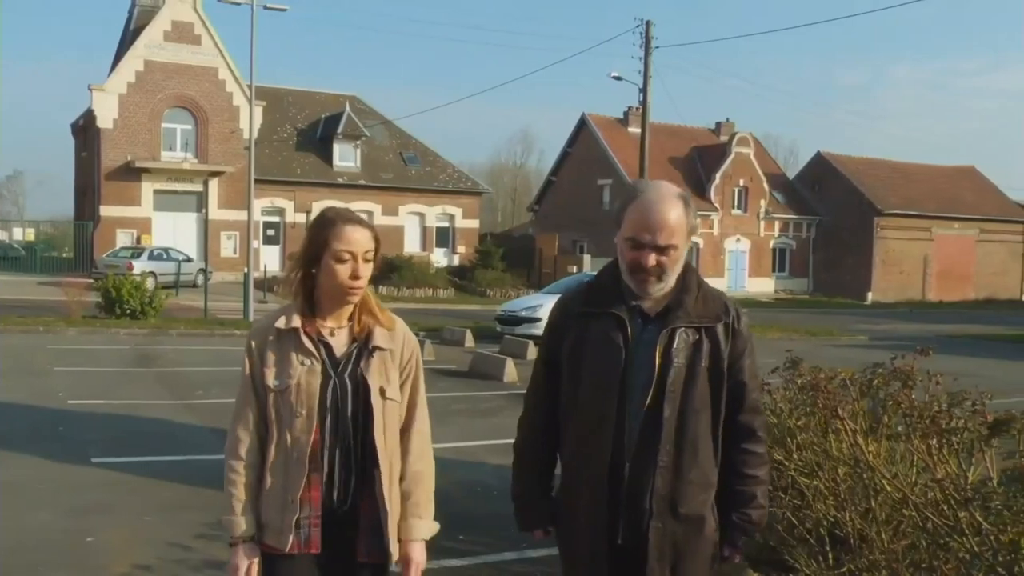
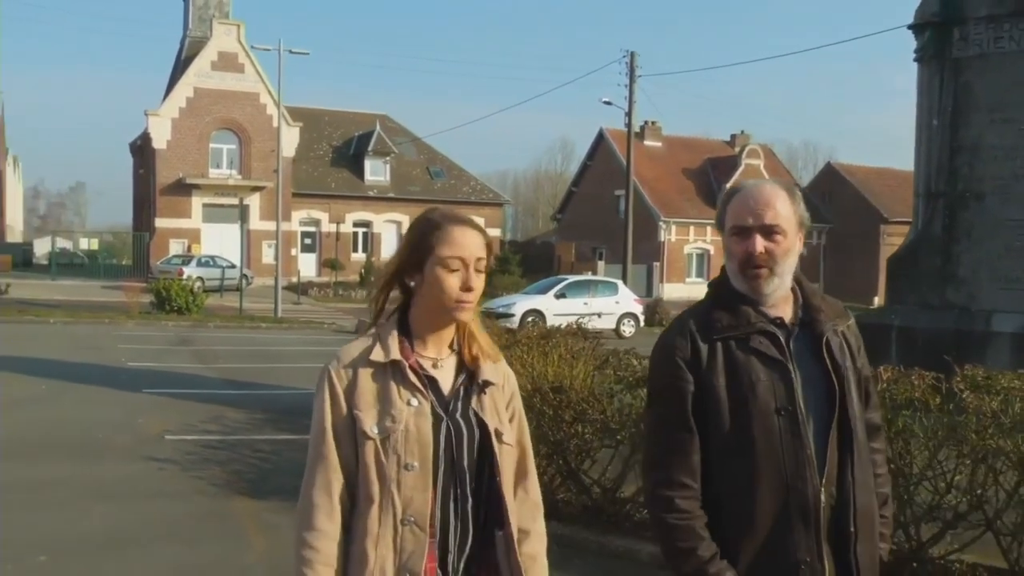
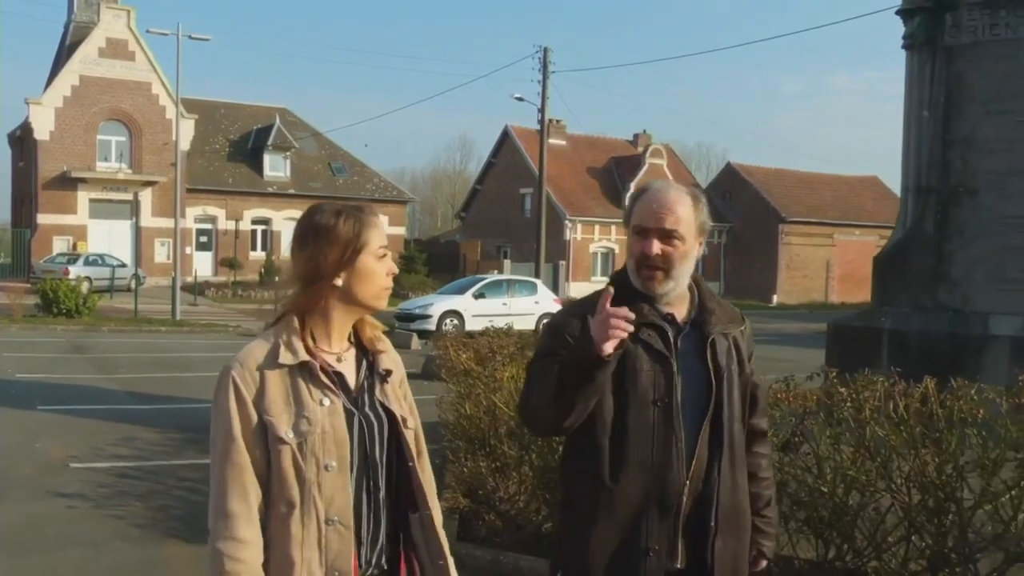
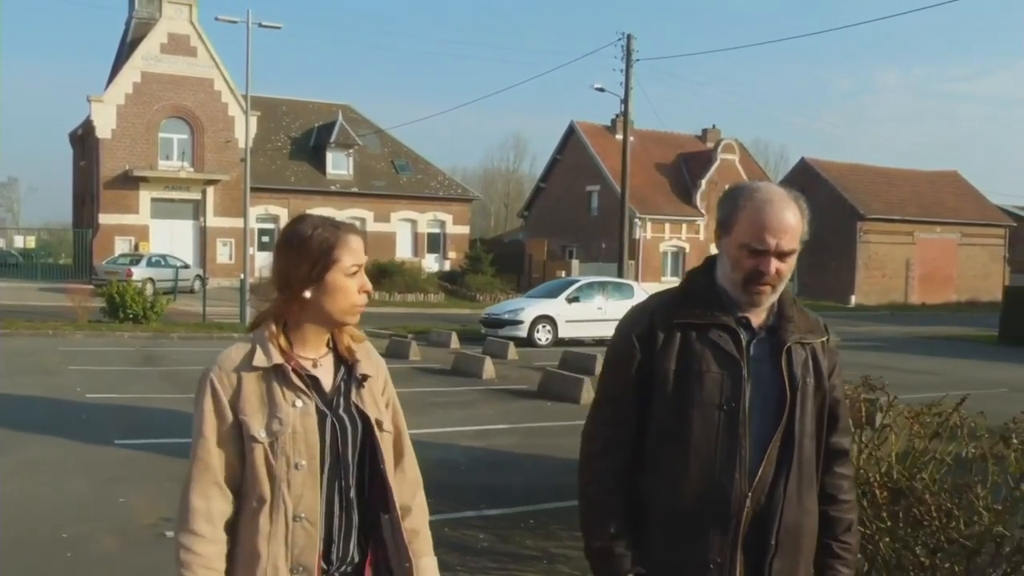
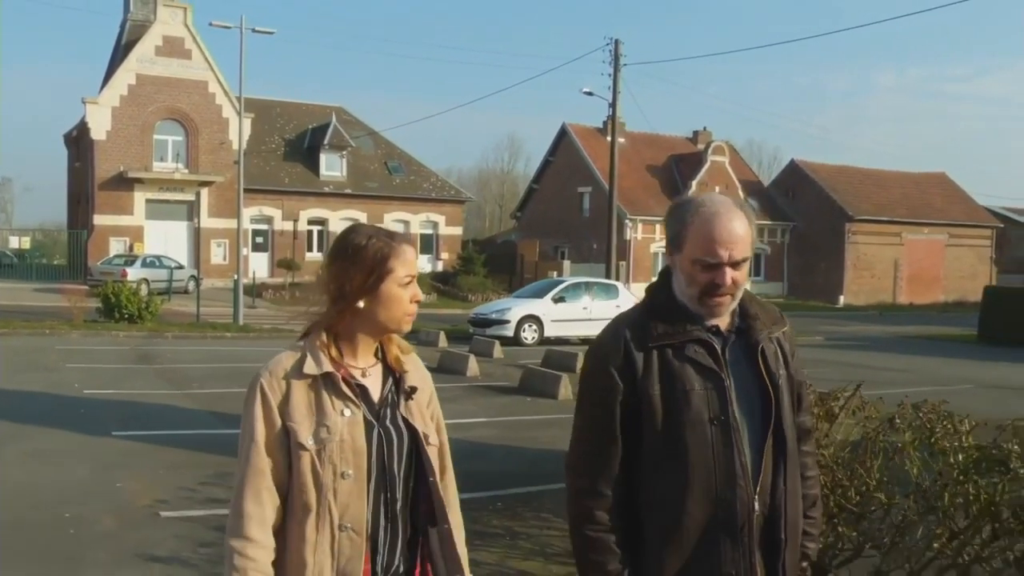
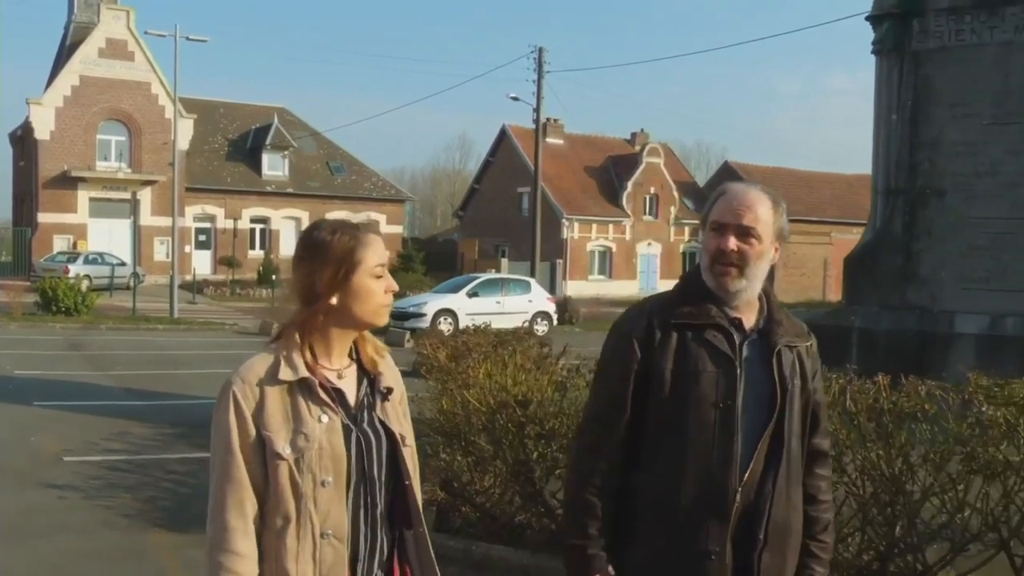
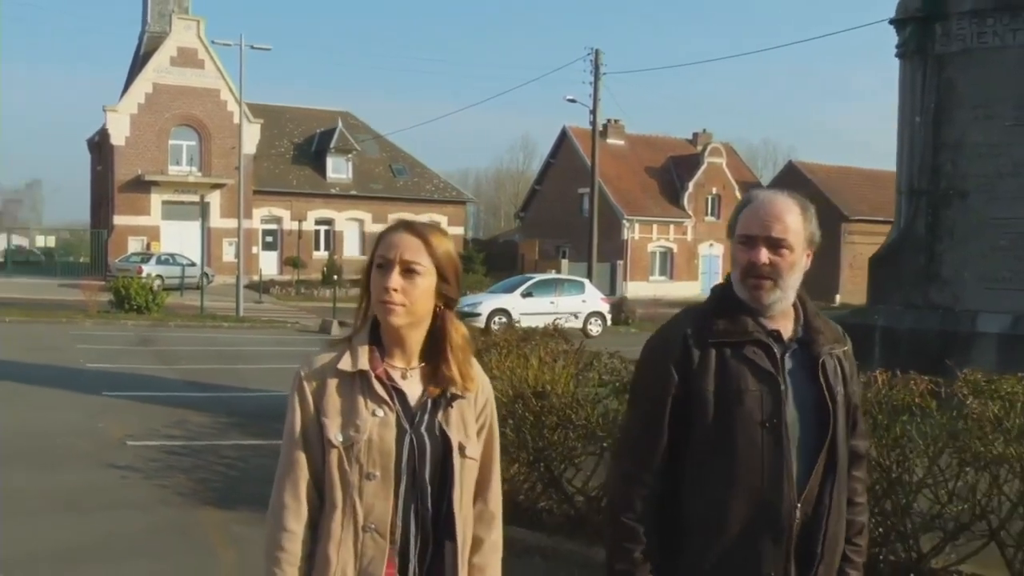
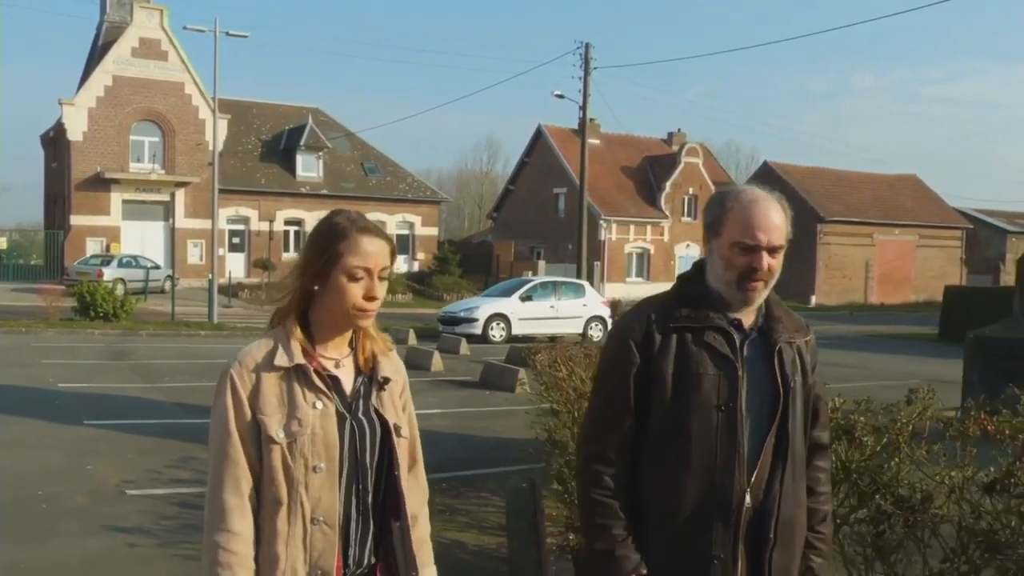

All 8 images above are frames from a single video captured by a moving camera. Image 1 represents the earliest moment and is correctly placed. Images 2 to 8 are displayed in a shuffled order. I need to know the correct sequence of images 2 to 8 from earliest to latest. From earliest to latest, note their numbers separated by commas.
4, 5, 8, 3, 6, 7, 2
